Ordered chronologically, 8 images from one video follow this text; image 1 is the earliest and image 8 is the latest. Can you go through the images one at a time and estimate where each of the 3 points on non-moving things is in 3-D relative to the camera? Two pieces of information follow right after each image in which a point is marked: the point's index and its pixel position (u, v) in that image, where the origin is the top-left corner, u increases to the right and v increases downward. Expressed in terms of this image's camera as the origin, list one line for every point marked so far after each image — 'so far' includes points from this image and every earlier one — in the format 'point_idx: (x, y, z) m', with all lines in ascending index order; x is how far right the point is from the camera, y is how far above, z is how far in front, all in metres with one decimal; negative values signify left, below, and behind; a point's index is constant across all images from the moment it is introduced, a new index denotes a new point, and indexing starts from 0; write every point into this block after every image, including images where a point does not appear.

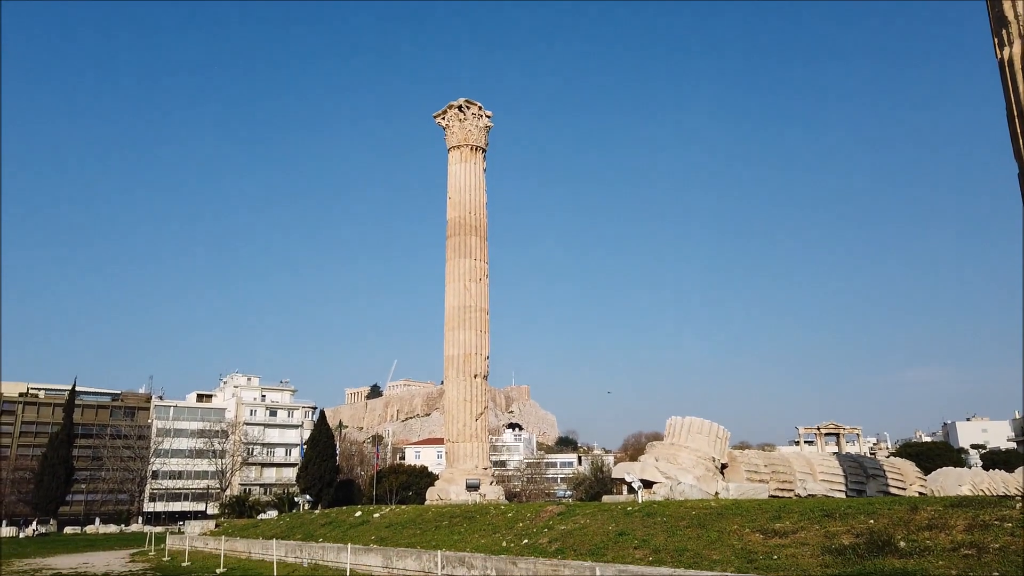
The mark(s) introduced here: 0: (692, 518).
0: (+3.5, -4.4, +14.7) m
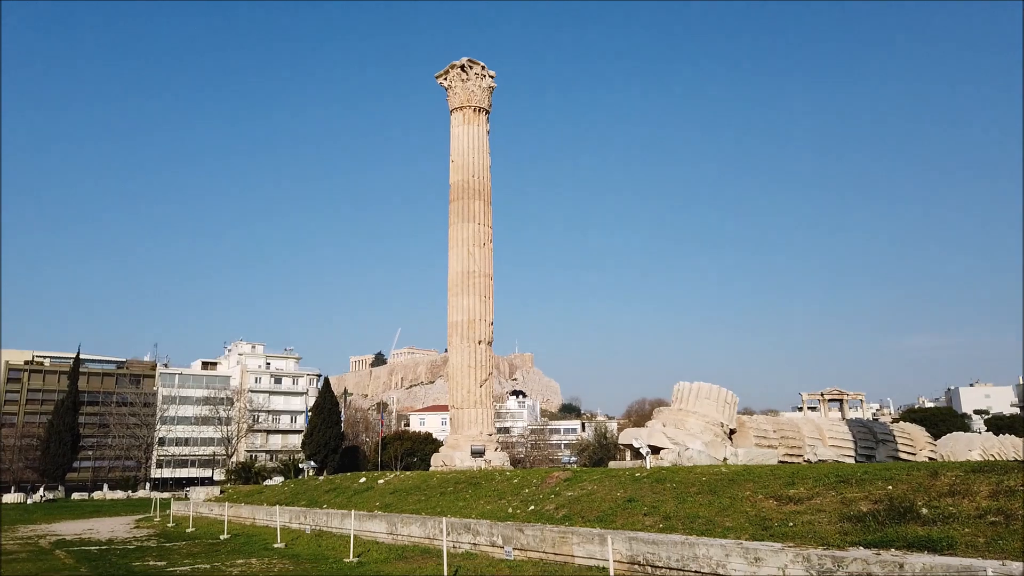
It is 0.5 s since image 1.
0: (+3.6, -3.7, +14.4) m
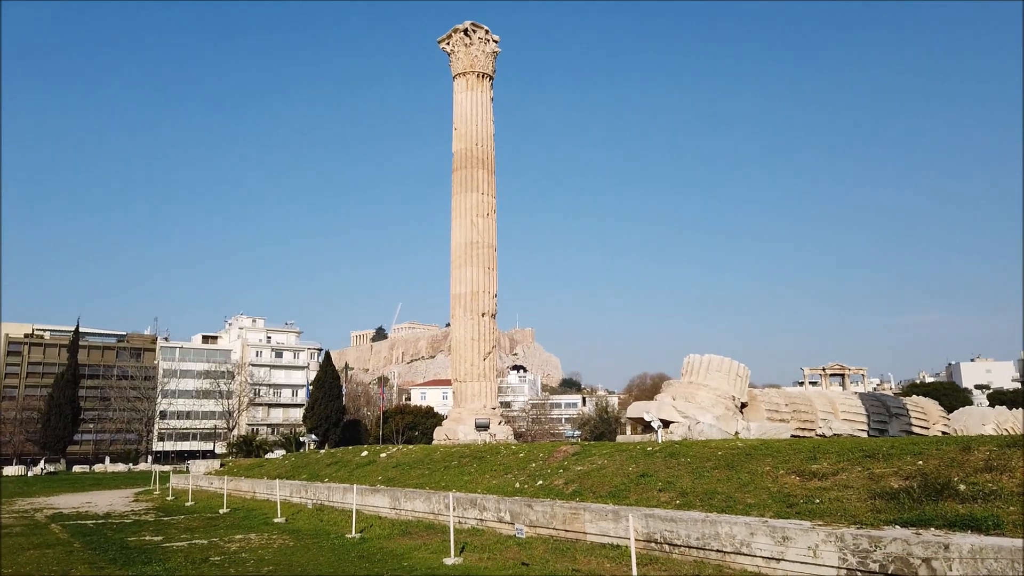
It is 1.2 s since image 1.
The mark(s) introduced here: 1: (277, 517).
0: (+3.7, -3.1, +13.8) m
1: (-5.7, -5.6, +18.6) m
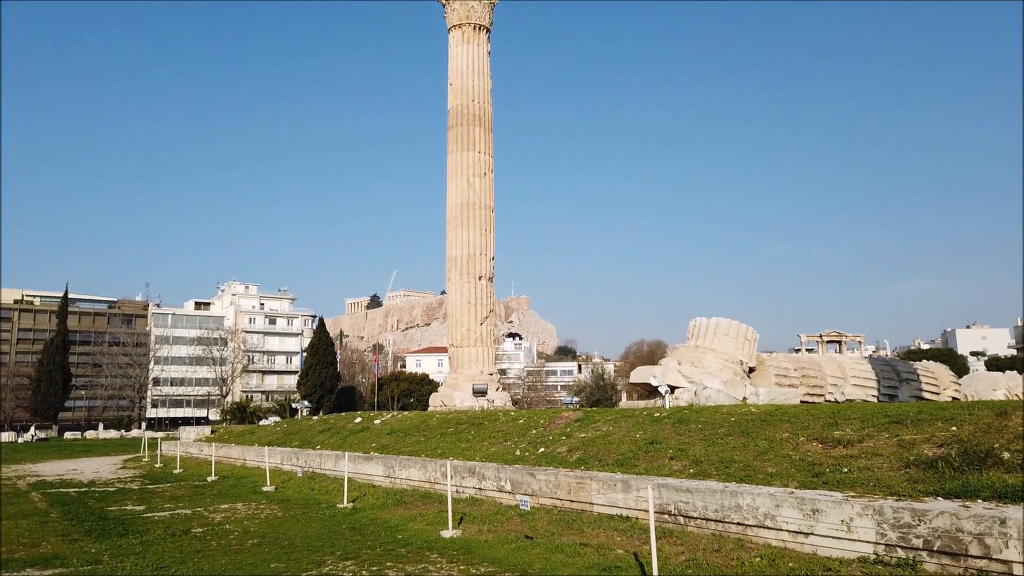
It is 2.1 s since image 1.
0: (+3.8, -2.3, +13.1) m
1: (-5.7, -4.6, +17.9) m
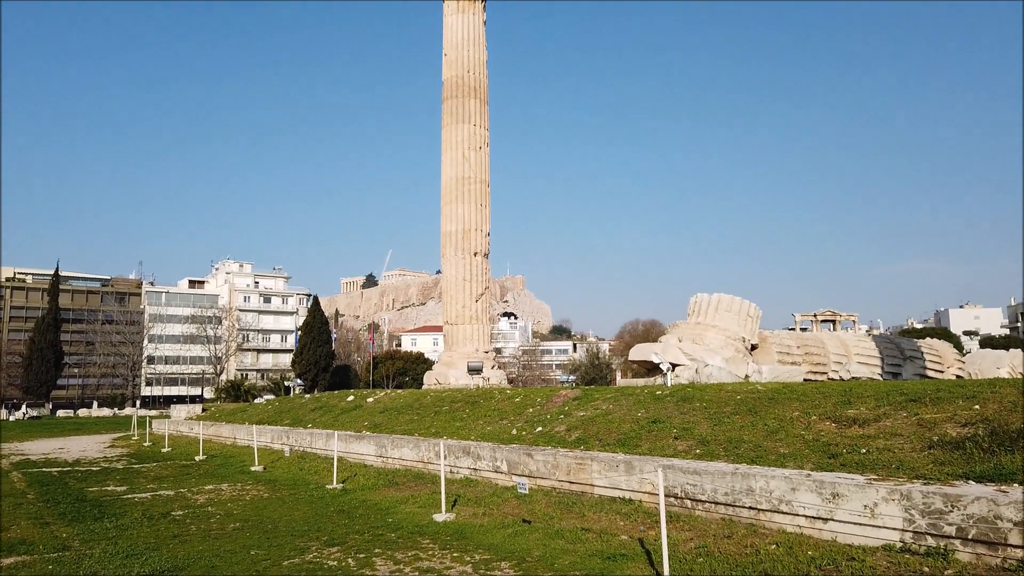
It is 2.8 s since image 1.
0: (+3.7, -1.9, +12.5) m
1: (-5.8, -4.0, +17.3) m
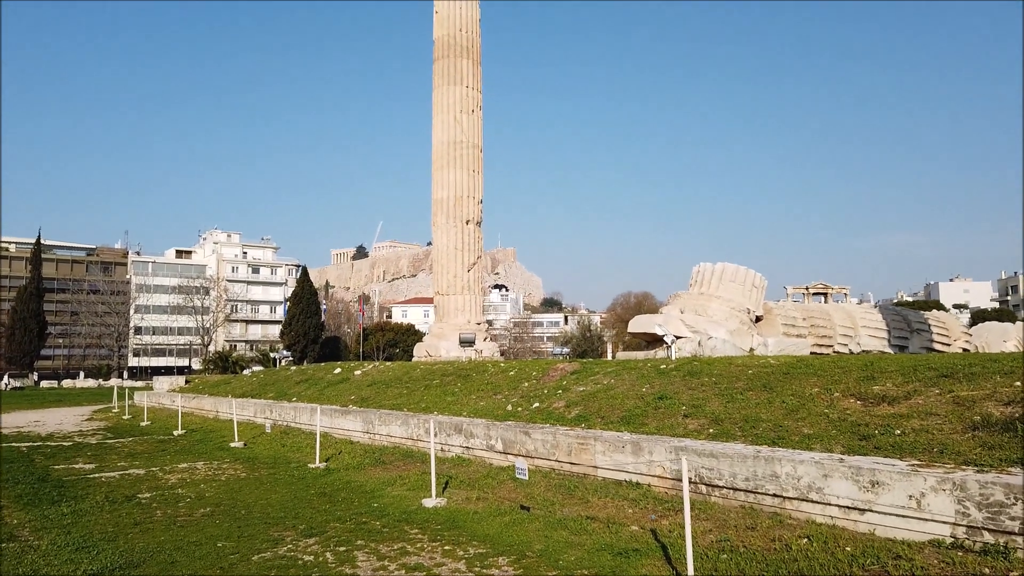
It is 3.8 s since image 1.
0: (+3.6, -1.4, +11.6) m
1: (-6.0, -3.3, +16.4) m
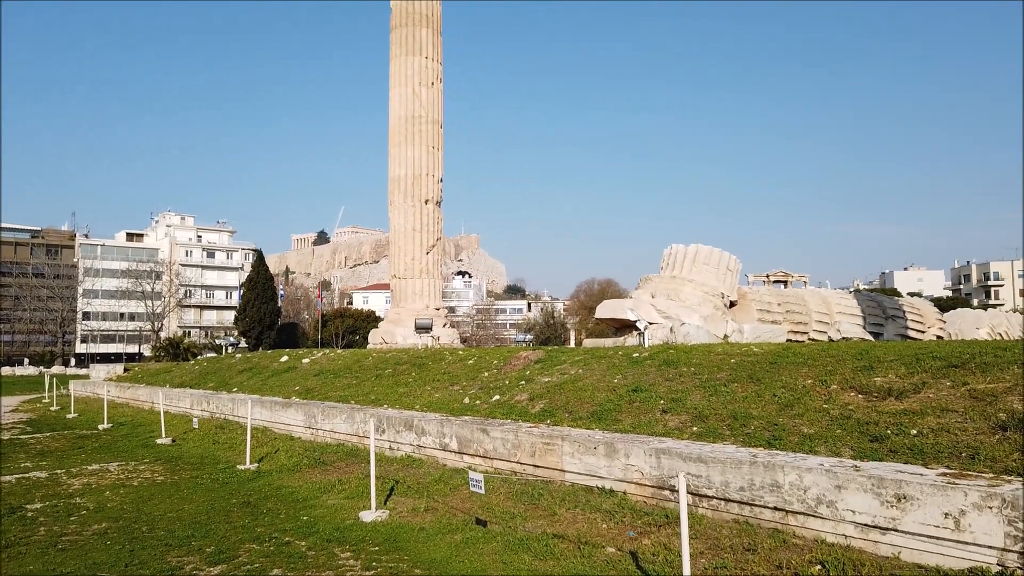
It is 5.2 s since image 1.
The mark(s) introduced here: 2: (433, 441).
0: (+3.1, -1.1, +10.4) m
1: (-6.8, -2.9, +14.8) m
2: (-1.1, -2.0, +10.2) m
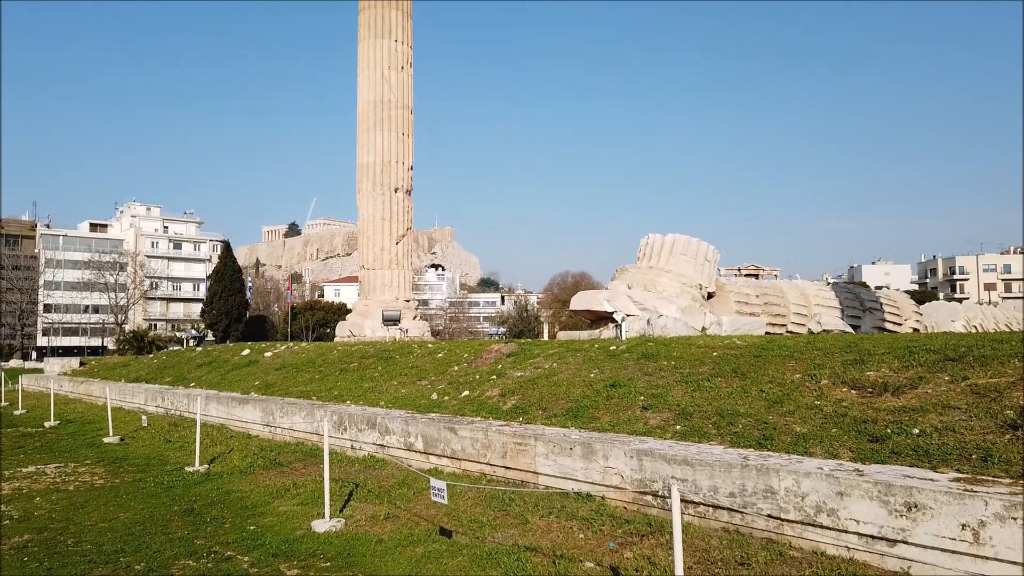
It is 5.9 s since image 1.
0: (+2.7, -1.0, +9.9) m
1: (-7.3, -2.7, +13.9) m
2: (-1.4, -1.9, +9.5) m
